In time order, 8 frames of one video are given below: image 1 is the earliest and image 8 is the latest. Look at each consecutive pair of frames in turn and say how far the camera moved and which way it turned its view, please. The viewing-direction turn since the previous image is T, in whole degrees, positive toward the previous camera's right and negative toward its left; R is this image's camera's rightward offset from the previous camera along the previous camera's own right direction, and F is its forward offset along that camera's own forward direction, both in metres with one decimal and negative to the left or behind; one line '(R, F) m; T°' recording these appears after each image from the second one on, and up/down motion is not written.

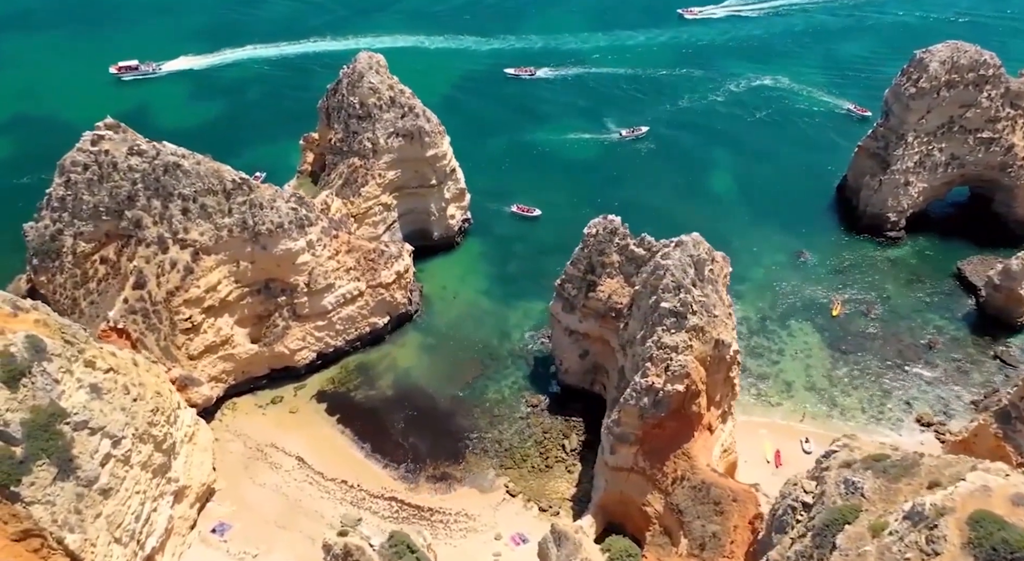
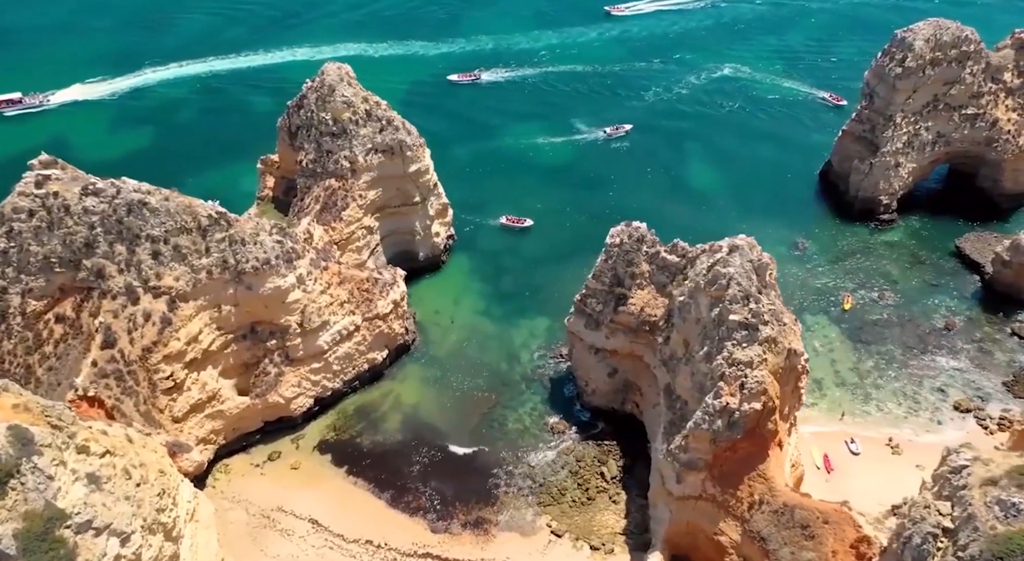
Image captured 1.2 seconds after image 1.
(-3.7, +2.9) m; +6°
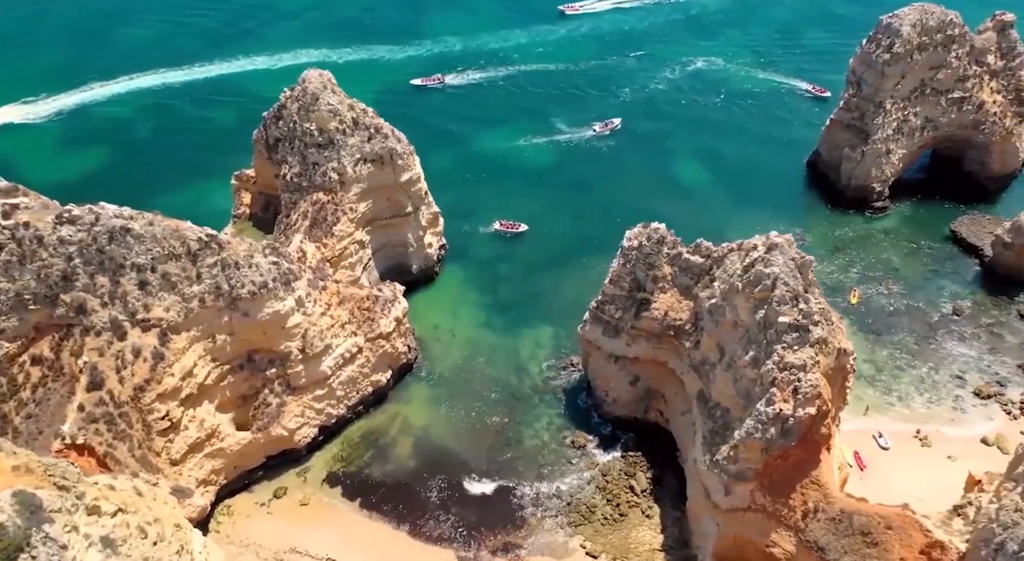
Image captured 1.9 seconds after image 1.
(-2.3, +1.6) m; +4°
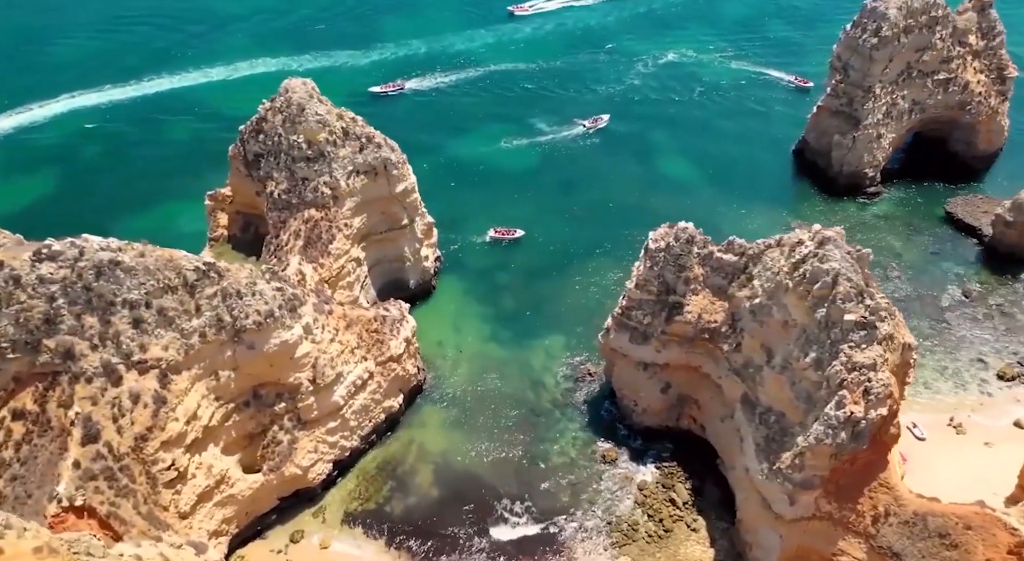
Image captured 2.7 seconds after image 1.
(-2.7, +1.8) m; +4°
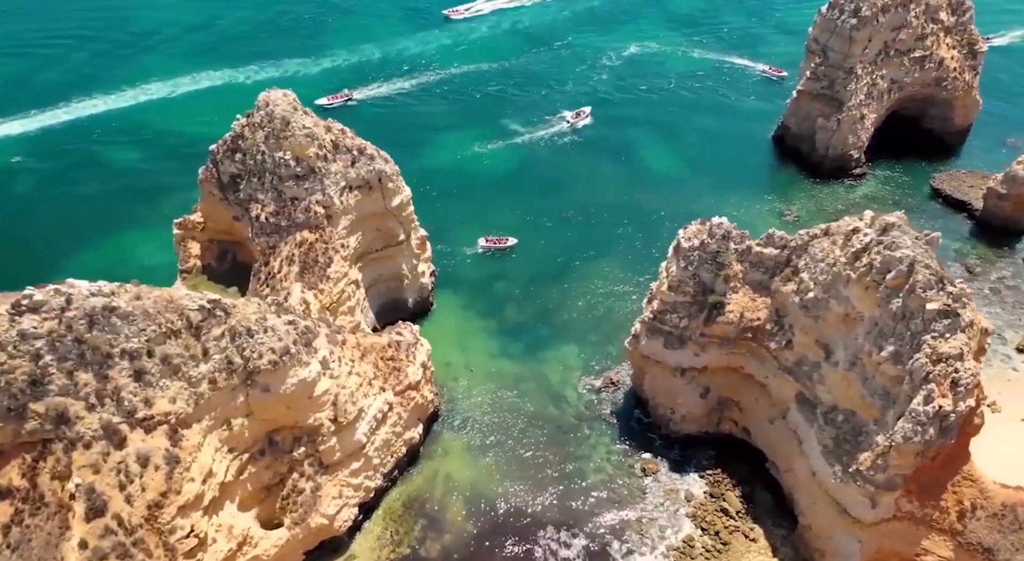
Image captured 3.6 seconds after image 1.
(-3.1, +2.1) m; +5°
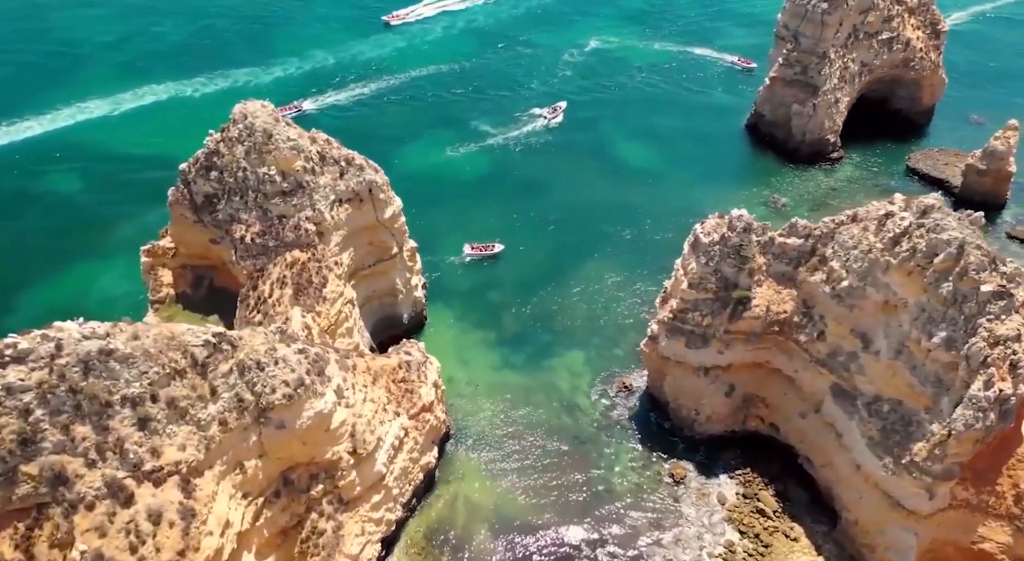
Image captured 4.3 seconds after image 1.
(-2.4, +1.5) m; +5°
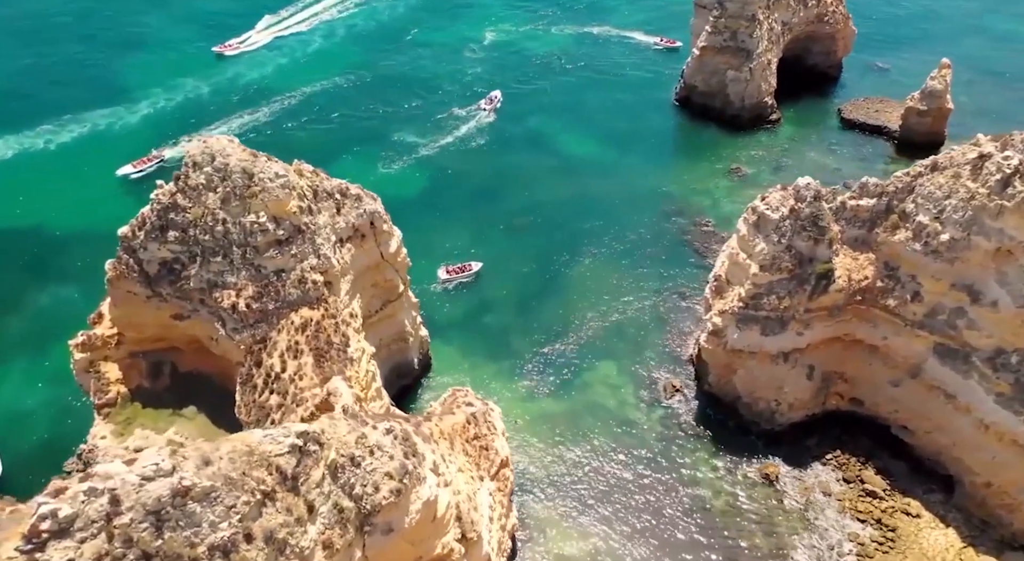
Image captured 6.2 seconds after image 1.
(-6.1, +4.1) m; +12°
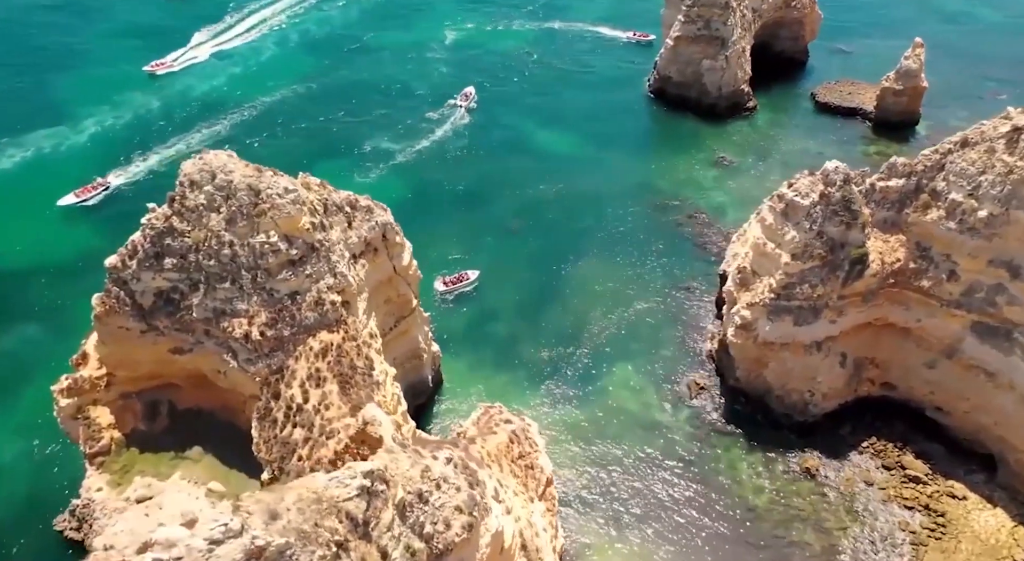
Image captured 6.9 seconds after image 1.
(-2.4, +1.3) m; +4°
